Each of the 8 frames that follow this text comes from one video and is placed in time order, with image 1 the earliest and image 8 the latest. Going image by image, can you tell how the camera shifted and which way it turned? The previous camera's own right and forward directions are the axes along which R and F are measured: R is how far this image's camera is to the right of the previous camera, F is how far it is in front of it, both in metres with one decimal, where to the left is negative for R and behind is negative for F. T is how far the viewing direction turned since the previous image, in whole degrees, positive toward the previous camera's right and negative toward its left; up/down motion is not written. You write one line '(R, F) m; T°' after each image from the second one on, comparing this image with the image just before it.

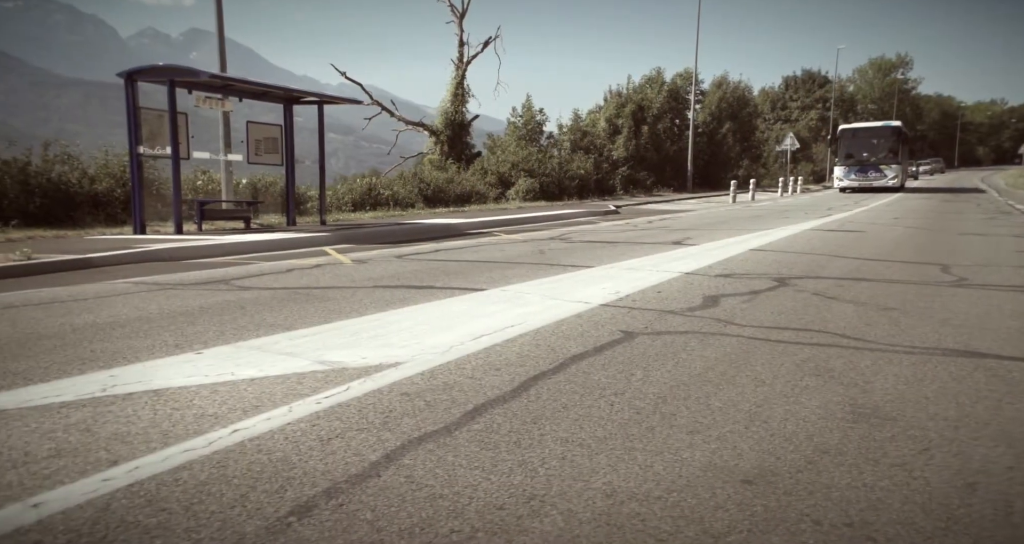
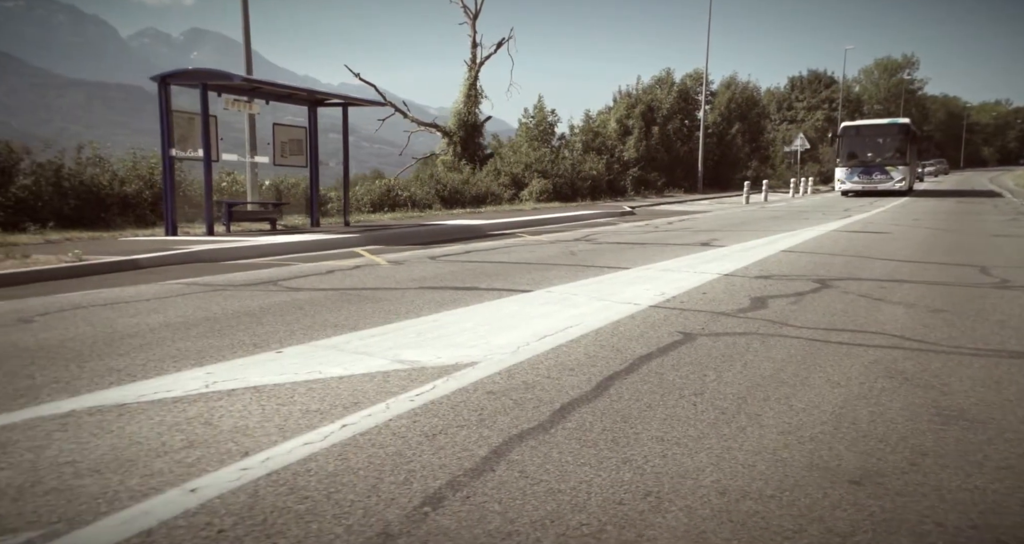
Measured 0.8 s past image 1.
(-0.2, -0.1) m; -4°
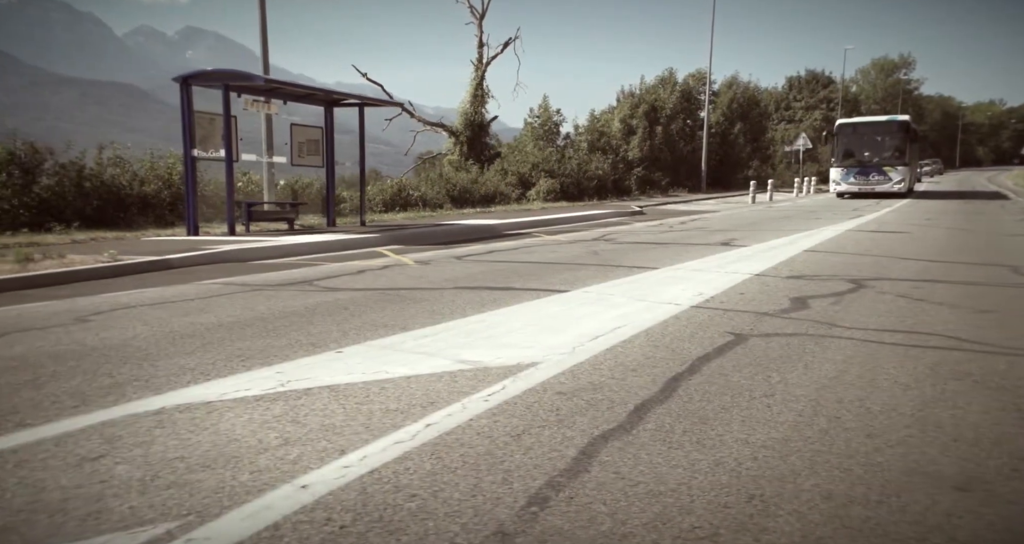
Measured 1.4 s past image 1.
(-0.2, 0.0) m; -3°
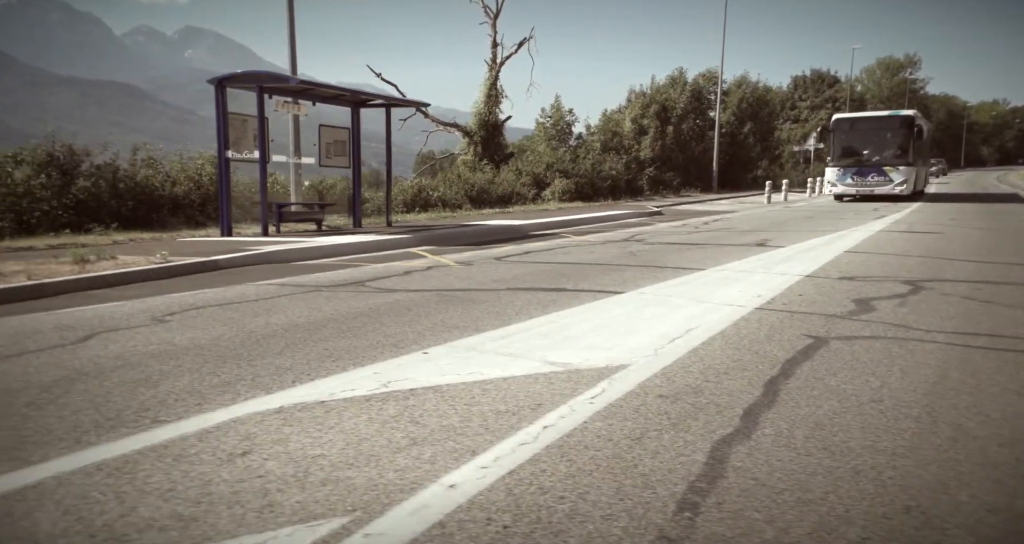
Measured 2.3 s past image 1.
(-0.3, 0.0) m; -4°
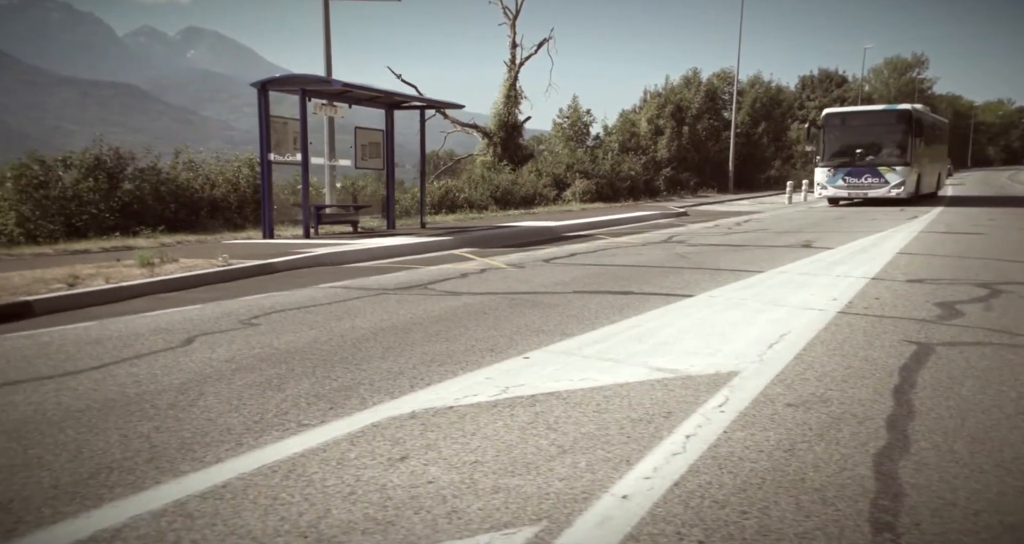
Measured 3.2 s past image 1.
(-0.3, +0.1) m; -5°
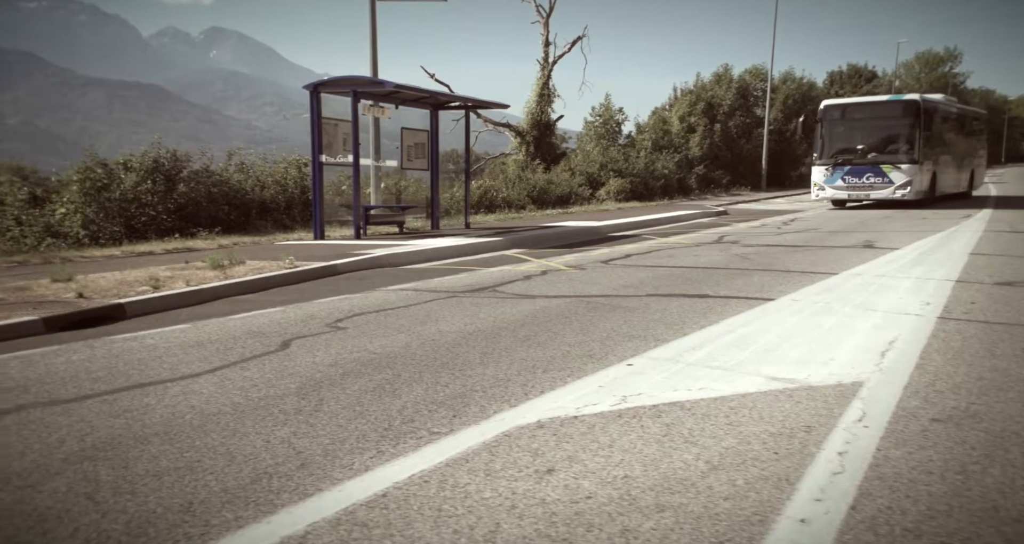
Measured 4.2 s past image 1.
(-0.2, +0.1) m; -6°
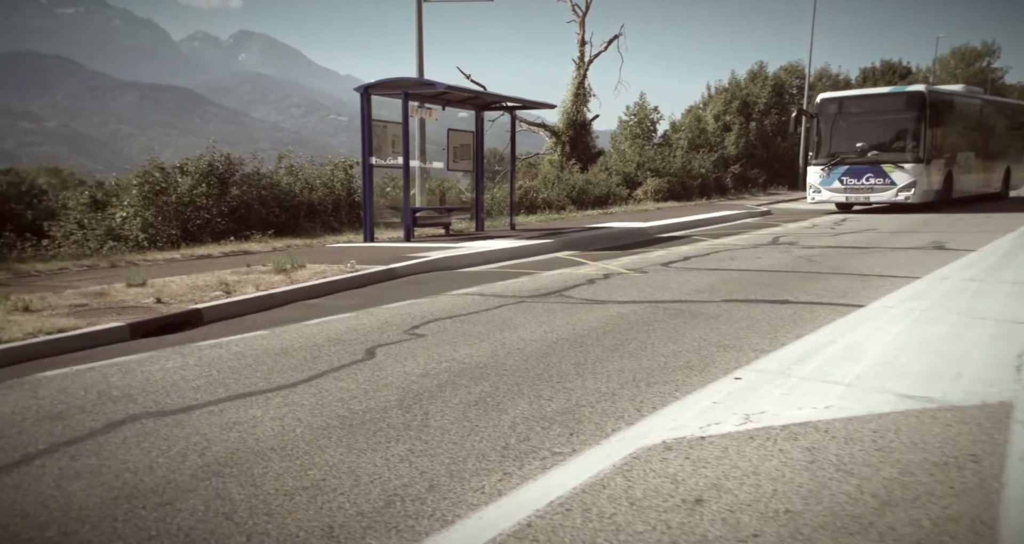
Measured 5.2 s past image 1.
(-0.3, +0.1) m; -5°
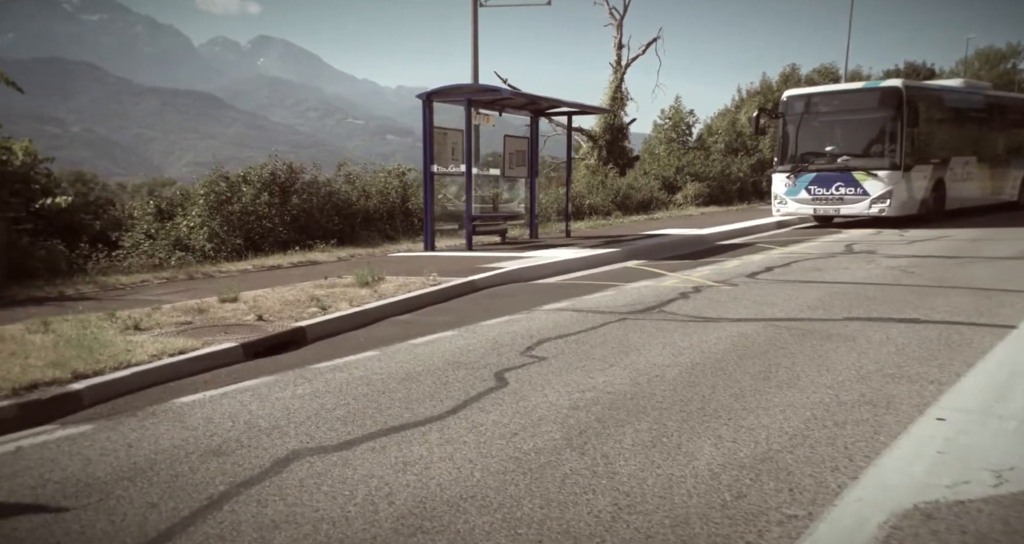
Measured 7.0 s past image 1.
(-0.6, +0.3) m; -8°
